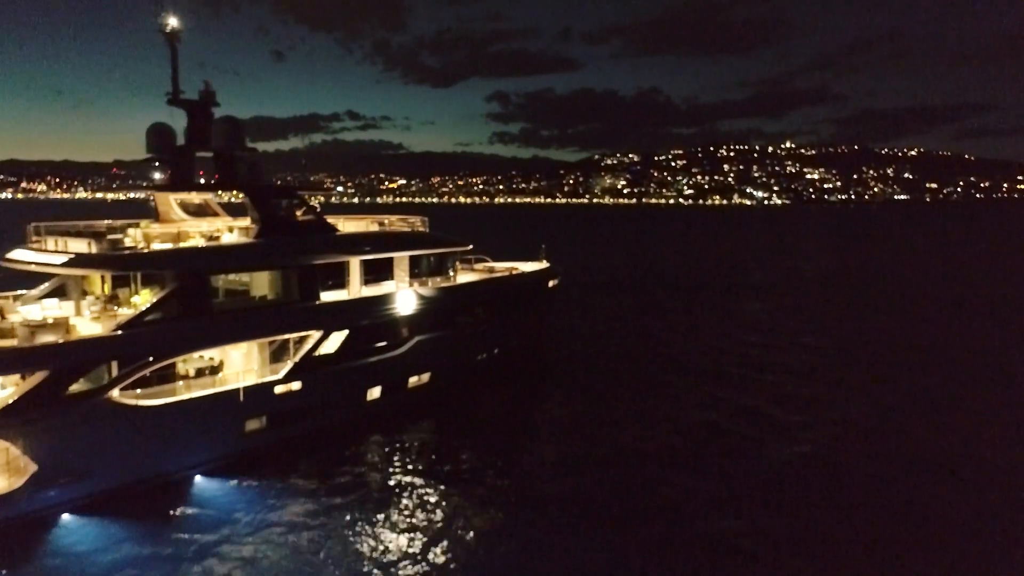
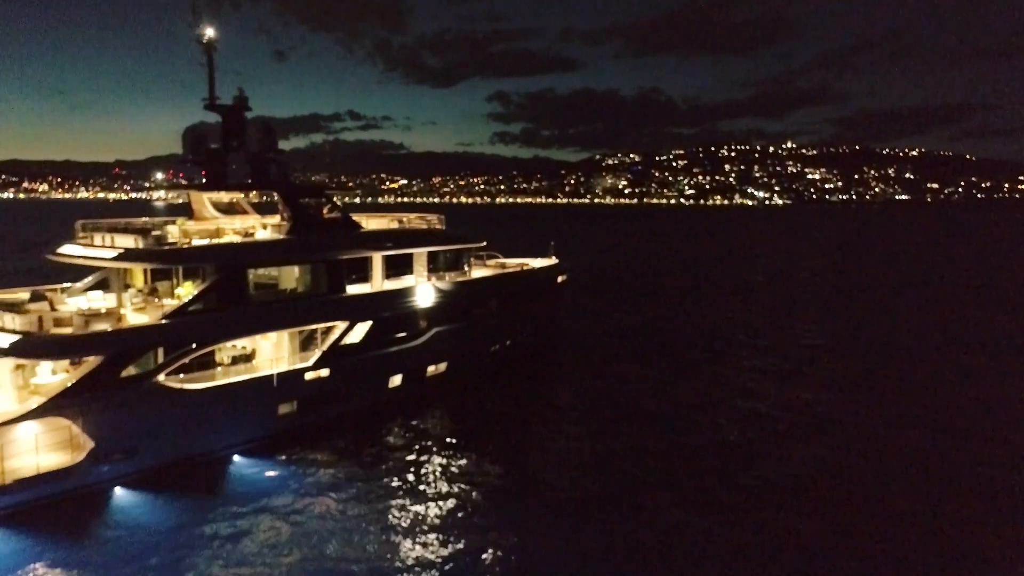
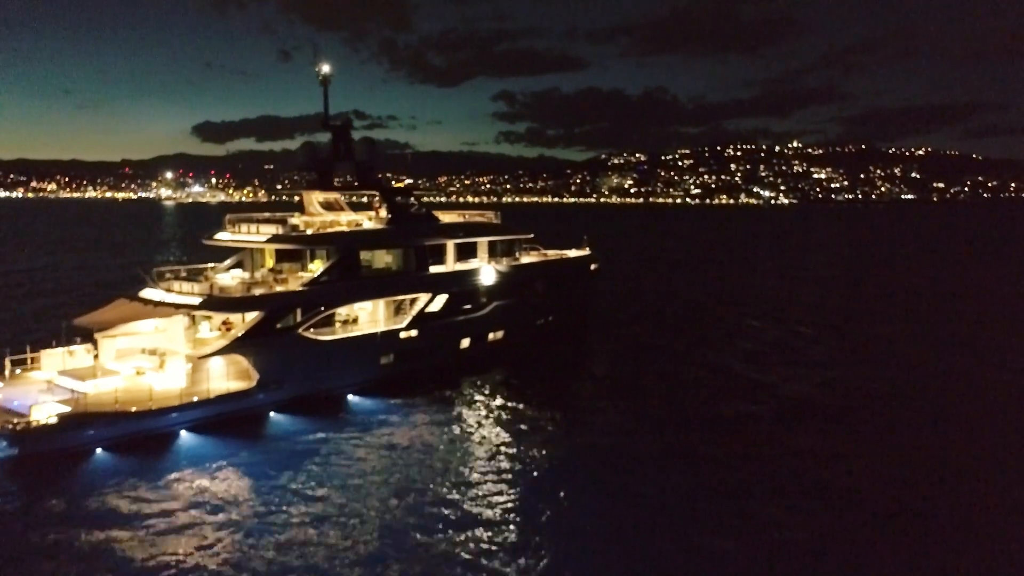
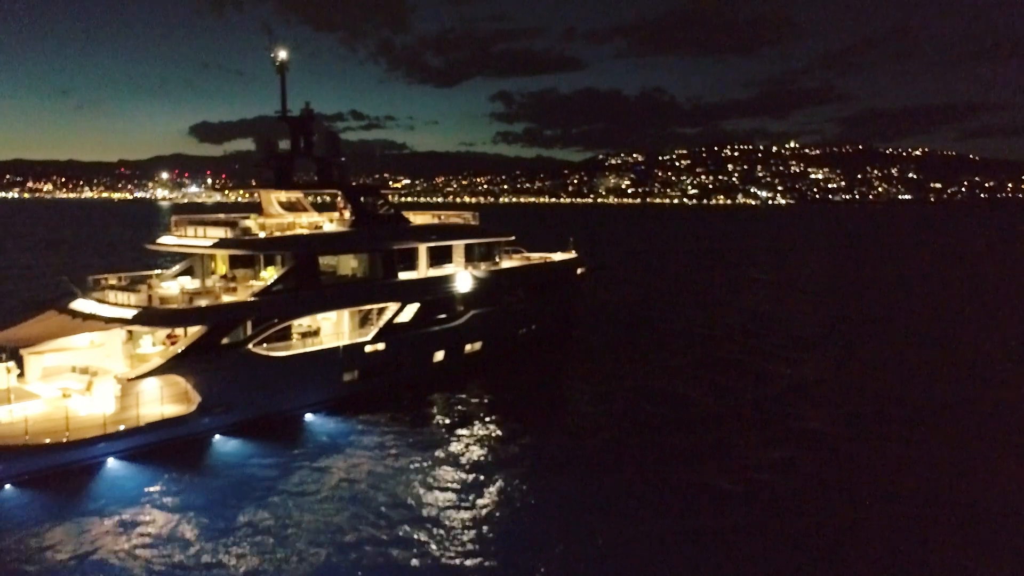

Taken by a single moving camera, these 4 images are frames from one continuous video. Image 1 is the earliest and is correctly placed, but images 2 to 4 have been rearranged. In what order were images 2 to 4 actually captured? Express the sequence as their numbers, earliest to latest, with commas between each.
2, 4, 3
